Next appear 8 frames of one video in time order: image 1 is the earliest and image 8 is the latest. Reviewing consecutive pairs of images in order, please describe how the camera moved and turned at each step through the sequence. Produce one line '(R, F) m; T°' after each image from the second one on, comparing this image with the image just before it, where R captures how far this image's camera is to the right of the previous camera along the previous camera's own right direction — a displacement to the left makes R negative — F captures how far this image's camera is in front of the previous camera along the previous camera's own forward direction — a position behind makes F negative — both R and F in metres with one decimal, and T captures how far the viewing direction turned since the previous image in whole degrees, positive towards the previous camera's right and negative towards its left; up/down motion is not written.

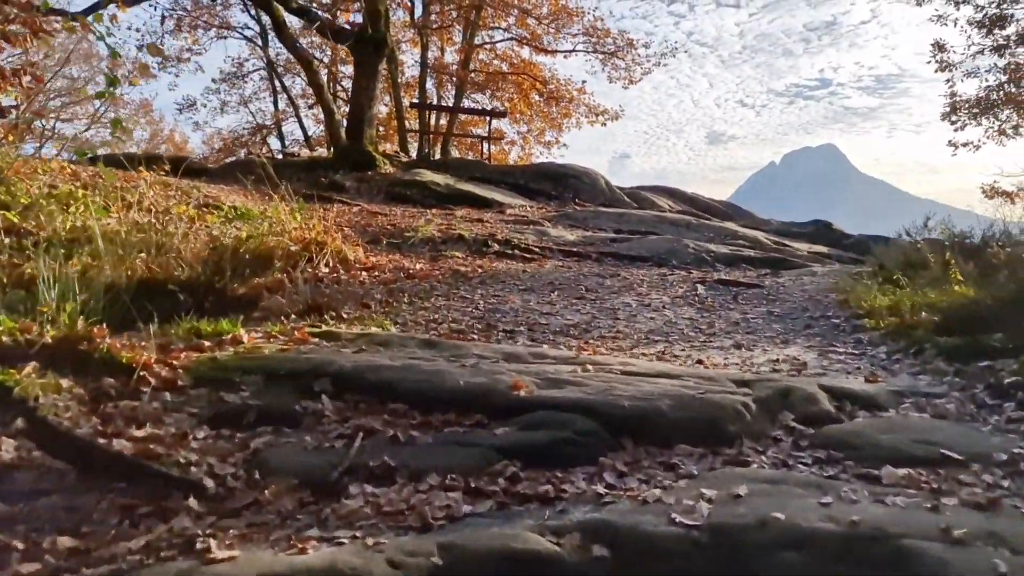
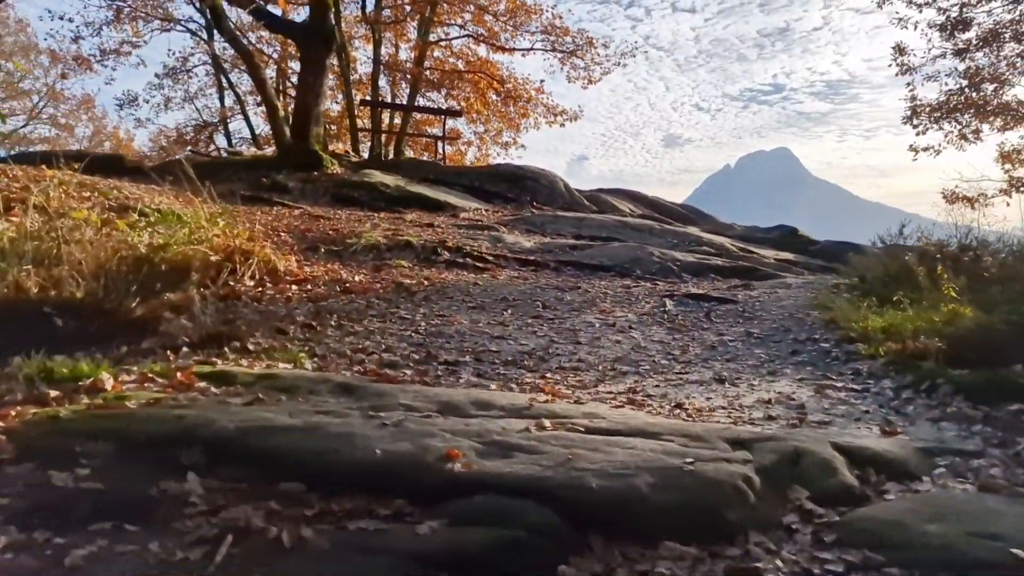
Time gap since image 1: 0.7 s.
(+0.1, +1.2) m; +3°
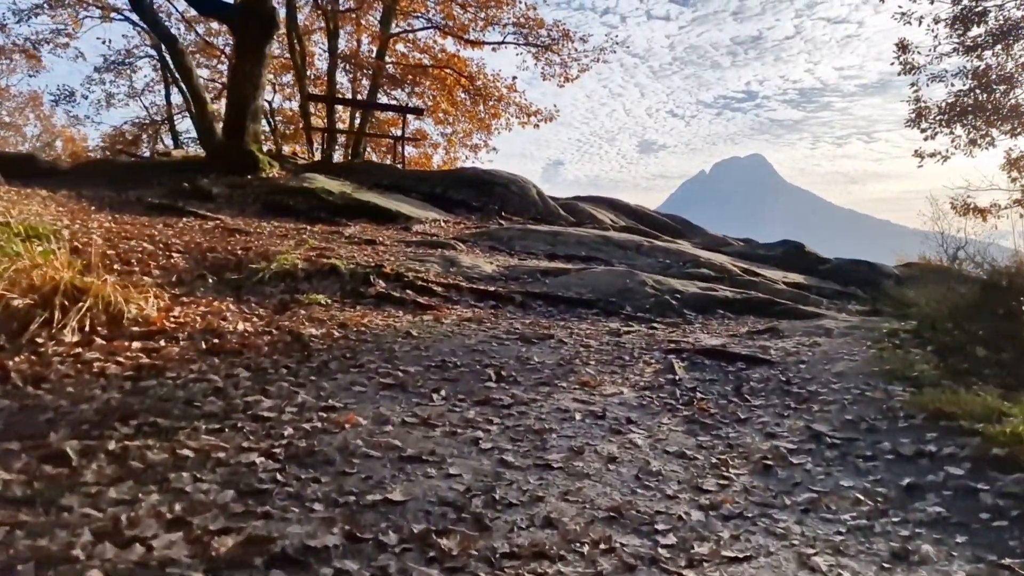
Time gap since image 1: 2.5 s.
(+0.3, +3.1) m; +2°
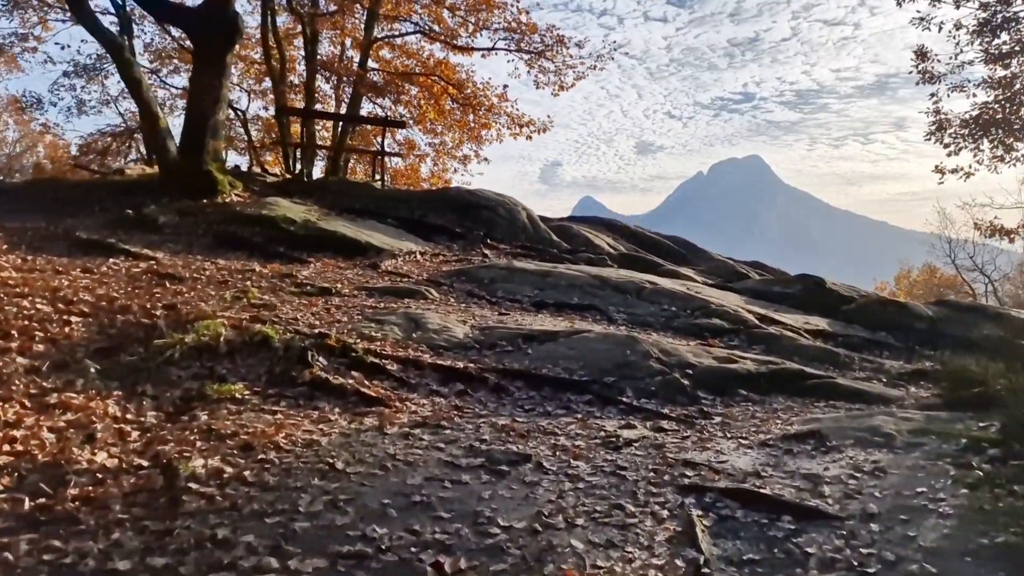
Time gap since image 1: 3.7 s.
(+0.3, +2.1) m; 0°
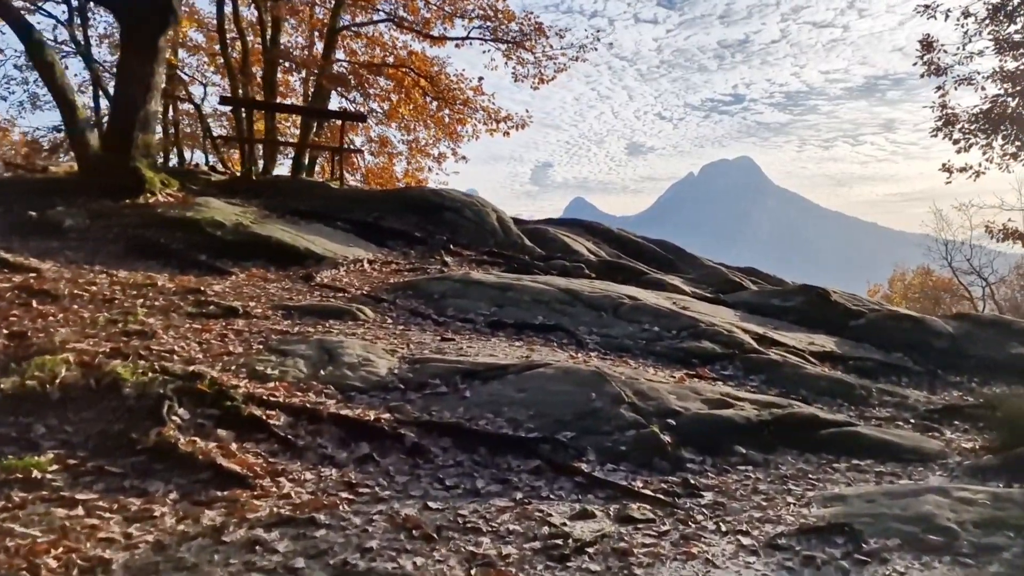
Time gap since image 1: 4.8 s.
(+0.5, +2.1) m; +1°
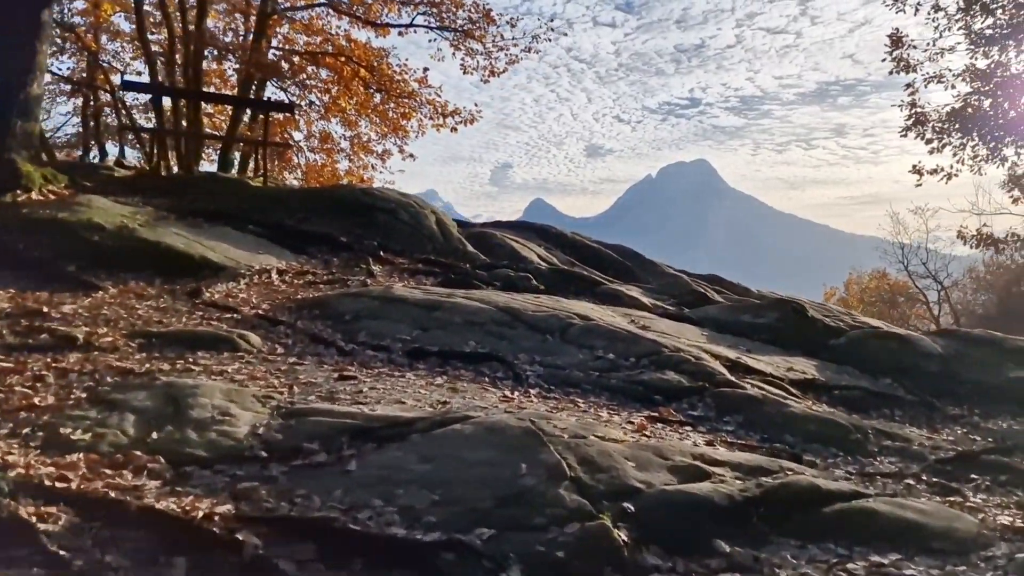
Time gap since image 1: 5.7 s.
(+0.4, +2.0) m; +3°
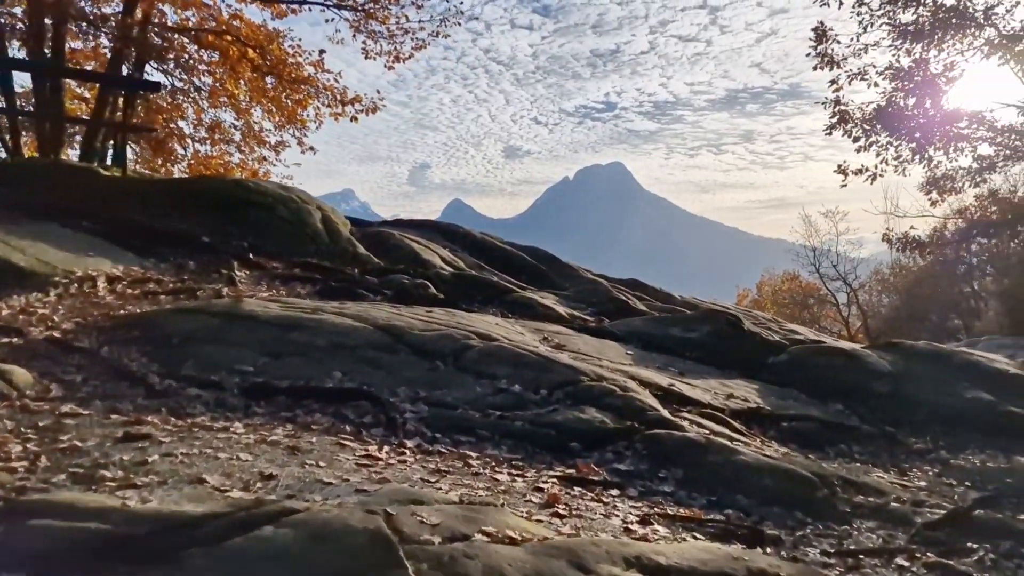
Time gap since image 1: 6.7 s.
(+0.4, +2.1) m; +6°
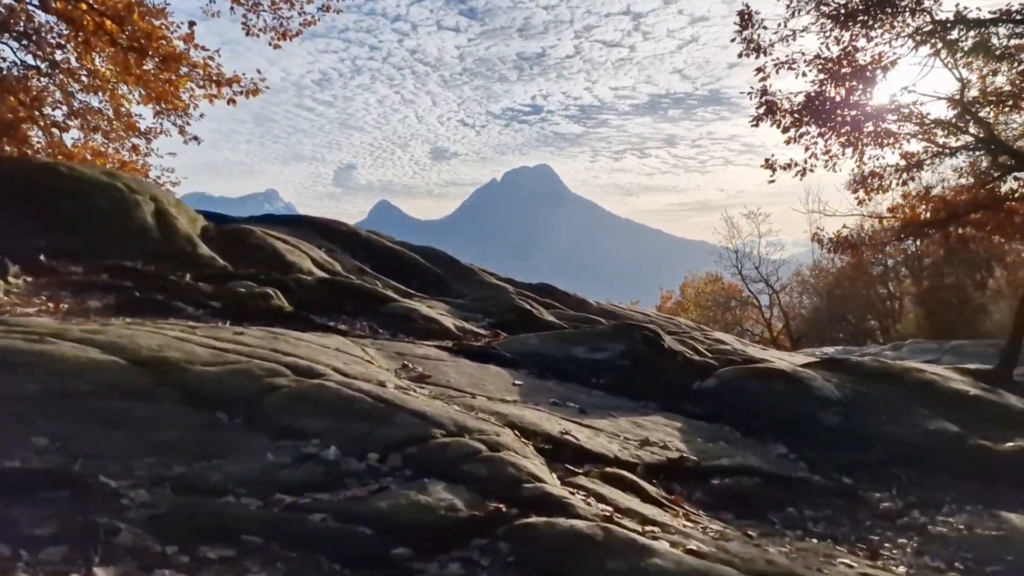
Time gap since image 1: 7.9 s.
(+0.7, +2.5) m; +5°
